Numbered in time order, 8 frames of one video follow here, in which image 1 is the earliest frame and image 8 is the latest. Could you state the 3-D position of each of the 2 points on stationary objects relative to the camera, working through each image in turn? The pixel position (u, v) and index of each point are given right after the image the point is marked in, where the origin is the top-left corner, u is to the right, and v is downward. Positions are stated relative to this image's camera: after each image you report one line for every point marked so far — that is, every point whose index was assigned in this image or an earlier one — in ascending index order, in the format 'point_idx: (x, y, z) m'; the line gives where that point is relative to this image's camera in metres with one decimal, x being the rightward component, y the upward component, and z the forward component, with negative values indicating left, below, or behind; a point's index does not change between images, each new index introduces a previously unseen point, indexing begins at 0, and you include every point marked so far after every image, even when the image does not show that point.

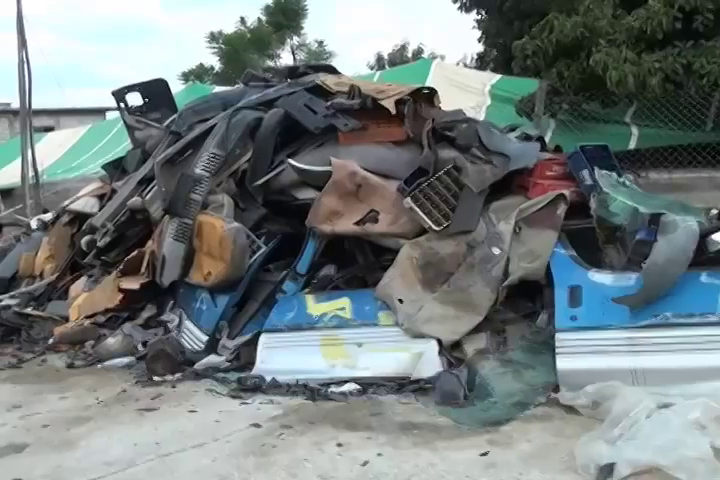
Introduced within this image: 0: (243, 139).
0: (-0.9, +0.8, +6.5) m
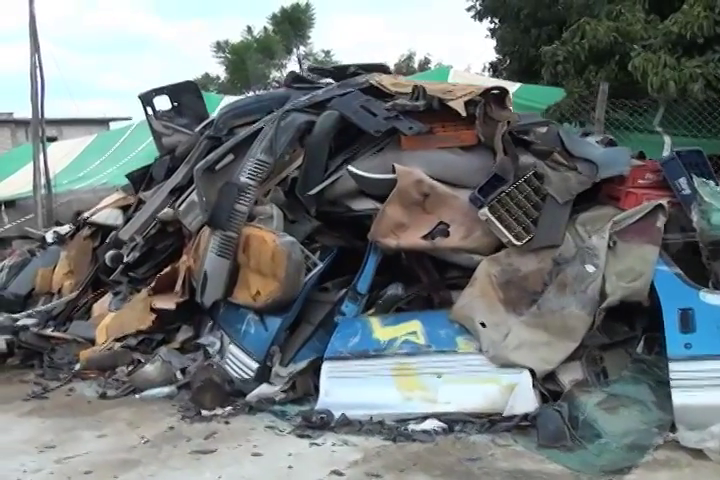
0: (-0.5, +0.7, +5.9) m
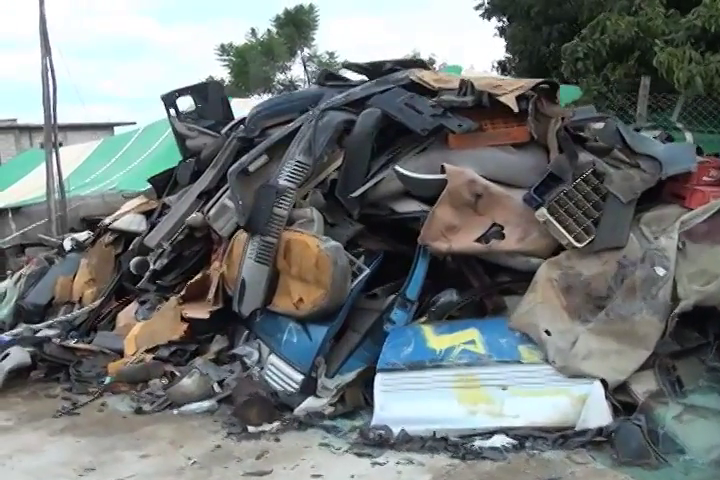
0: (-0.2, +0.6, +5.6) m
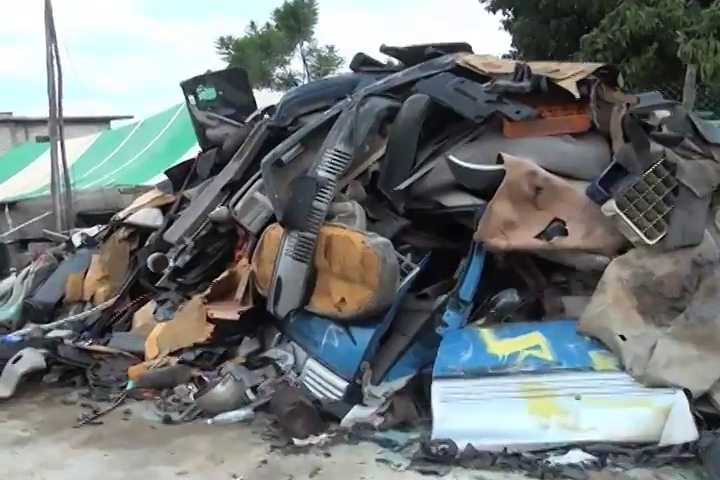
0: (+0.1, +0.7, +5.2) m
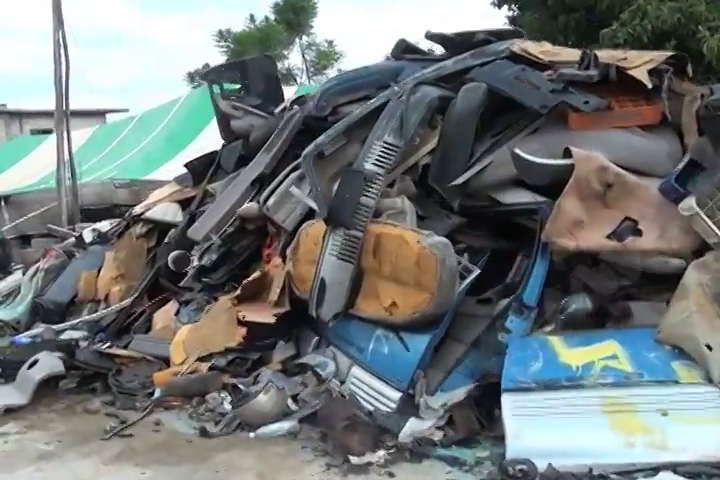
0: (+0.4, +0.7, +4.9) m
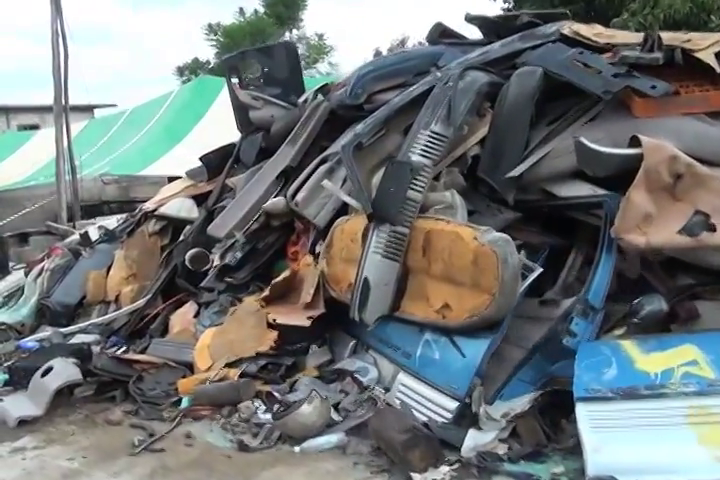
0: (+0.6, +0.7, +4.5) m
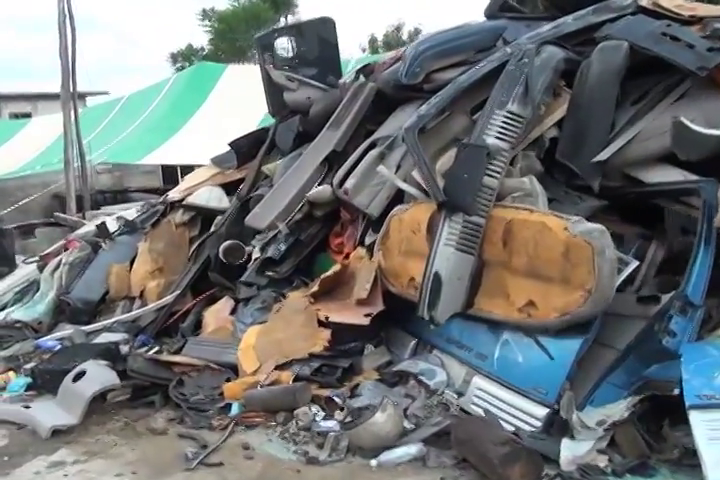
0: (+0.9, +0.7, +4.2) m
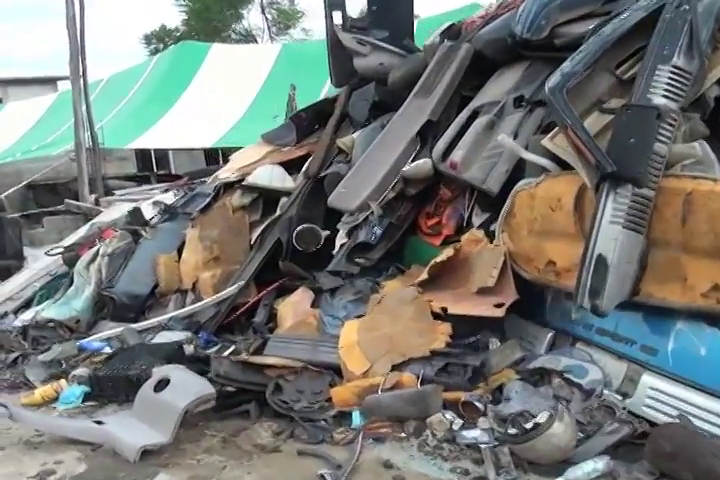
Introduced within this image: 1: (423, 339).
0: (+1.5, +0.8, +3.6) m
1: (+0.3, -0.5, +4.0) m
